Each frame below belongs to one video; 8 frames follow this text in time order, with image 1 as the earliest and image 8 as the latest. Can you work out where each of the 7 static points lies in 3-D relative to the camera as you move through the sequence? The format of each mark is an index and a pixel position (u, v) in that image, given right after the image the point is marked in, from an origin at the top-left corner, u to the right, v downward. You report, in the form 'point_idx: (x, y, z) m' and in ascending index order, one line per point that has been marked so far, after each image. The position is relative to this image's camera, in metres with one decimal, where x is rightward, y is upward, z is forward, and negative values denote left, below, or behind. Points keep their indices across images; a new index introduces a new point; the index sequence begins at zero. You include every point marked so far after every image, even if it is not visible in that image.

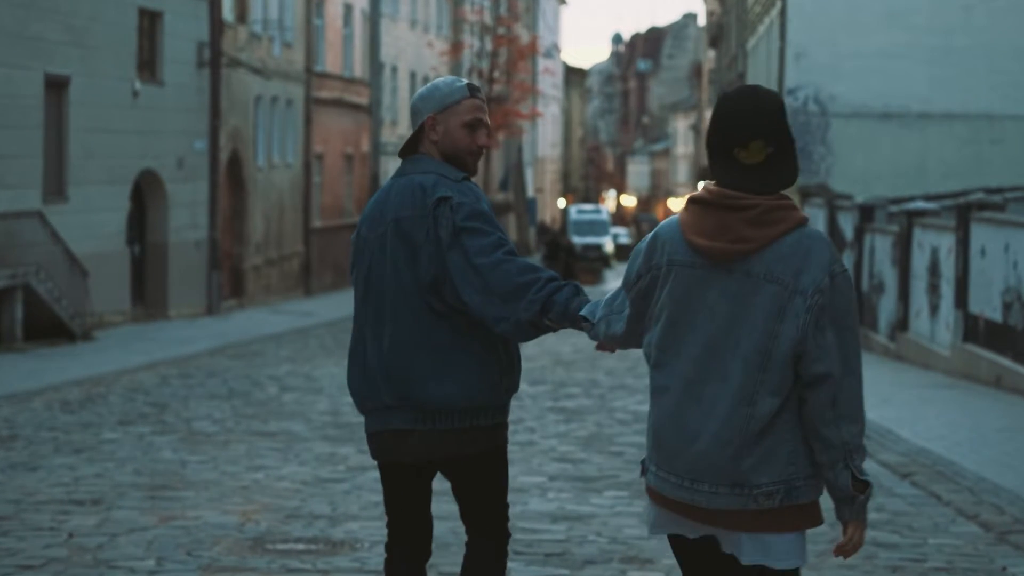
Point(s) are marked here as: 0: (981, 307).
0: (+4.7, -0.2, +19.1) m
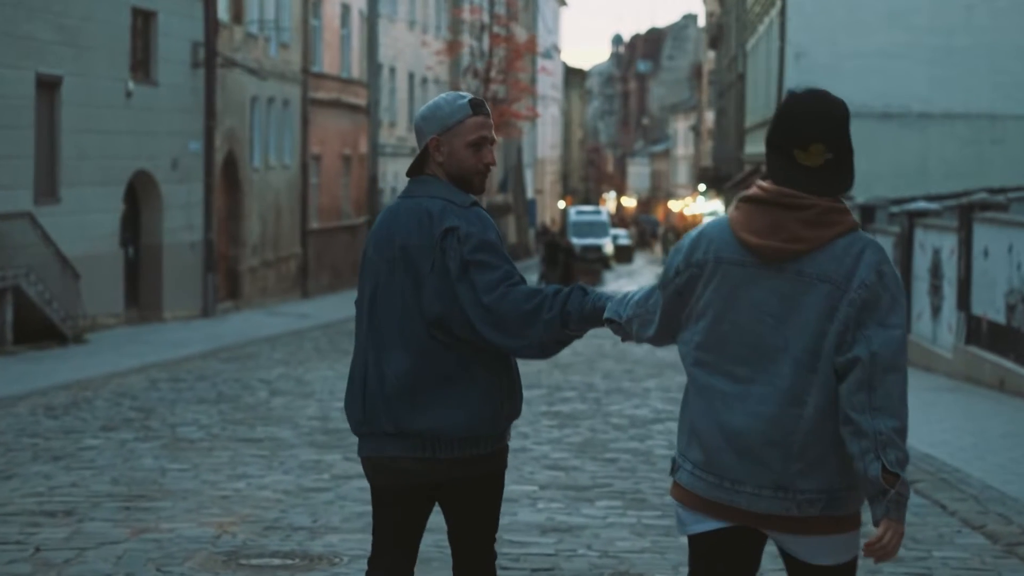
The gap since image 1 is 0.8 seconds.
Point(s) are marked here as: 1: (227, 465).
0: (+4.6, -0.2, +18.8) m
1: (-1.7, -1.0, +11.1) m
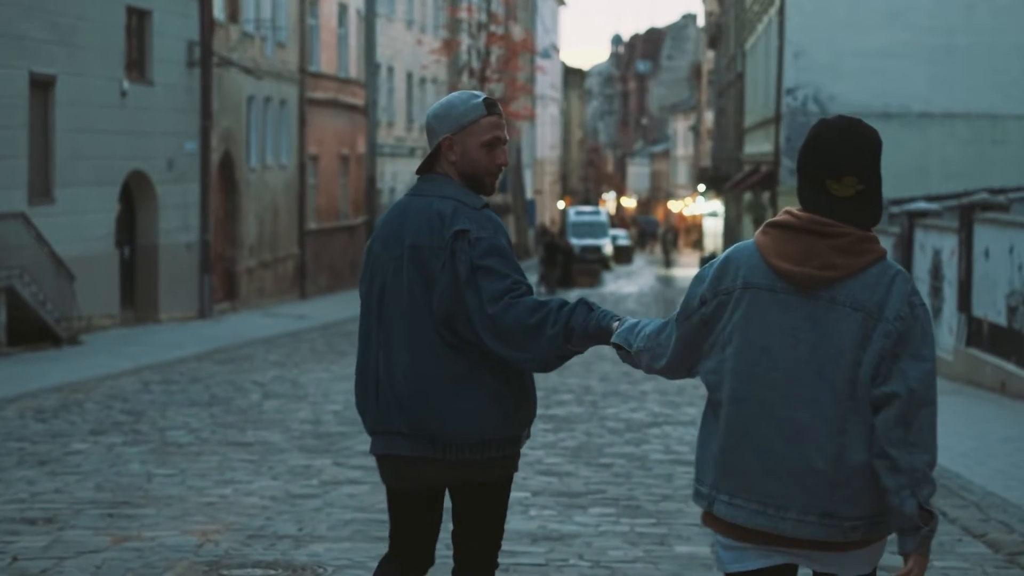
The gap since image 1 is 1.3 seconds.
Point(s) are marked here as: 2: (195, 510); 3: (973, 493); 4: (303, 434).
0: (+4.6, -0.2, +18.6) m
1: (-1.7, -1.0, +10.9) m
2: (-1.5, -1.1, +9.1) m
3: (+2.5, -1.1, +10.4) m
4: (-1.5, -1.0, +13.2) m
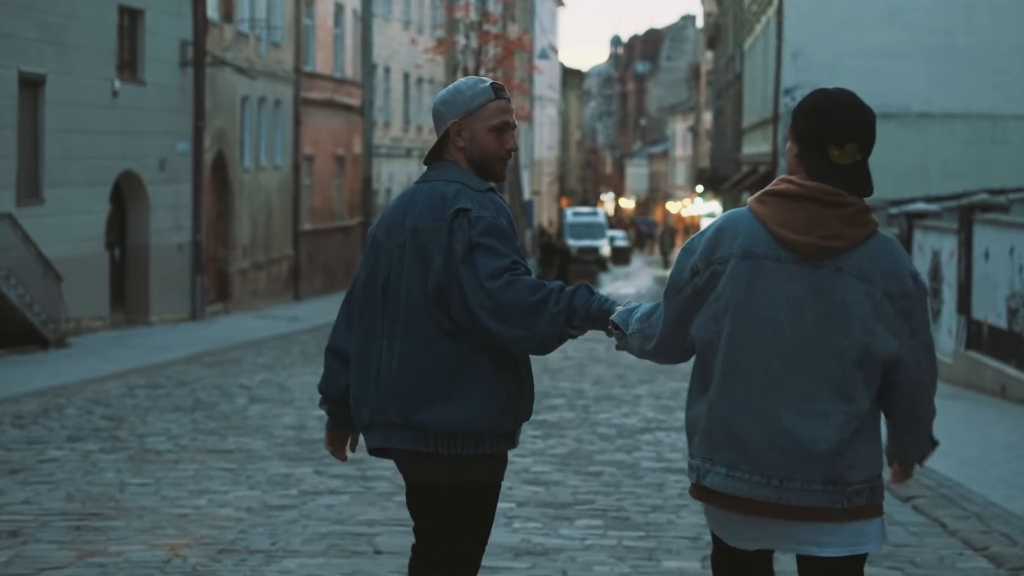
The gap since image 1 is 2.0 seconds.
0: (+4.5, -0.2, +18.2) m
1: (-1.8, -1.1, +10.6) m
2: (-1.6, -1.1, +8.8) m
3: (+2.4, -1.1, +10.0) m
4: (-1.5, -1.0, +12.9) m
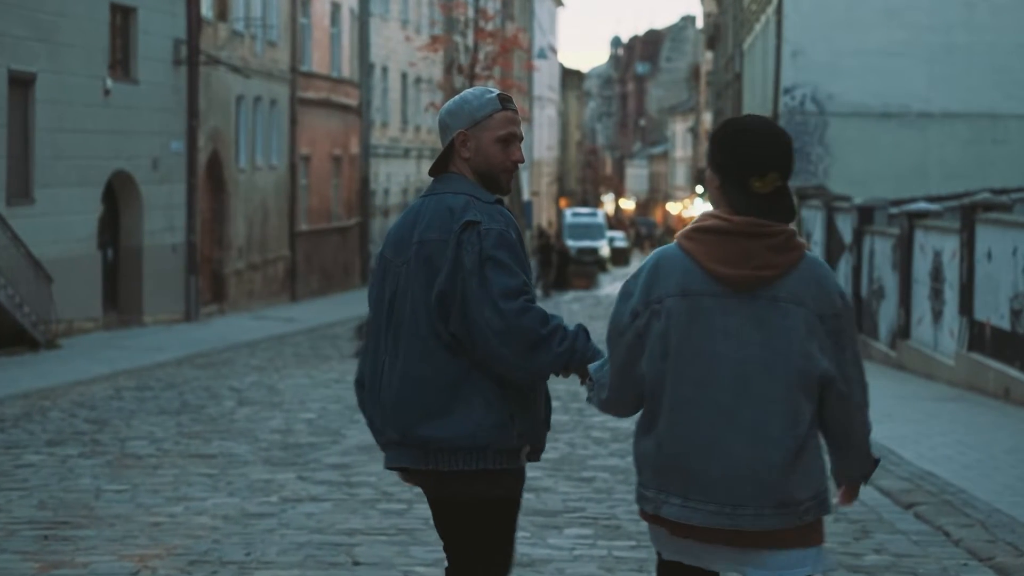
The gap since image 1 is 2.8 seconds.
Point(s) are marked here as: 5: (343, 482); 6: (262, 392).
0: (+4.5, -0.2, +17.9) m
1: (-1.8, -1.1, +10.3) m
2: (-1.6, -1.1, +8.4) m
3: (+2.4, -1.1, +9.7) m
4: (-1.6, -1.0, +12.6) m
5: (-0.9, -1.0, +10.3) m
6: (-2.4, -1.0, +18.2) m
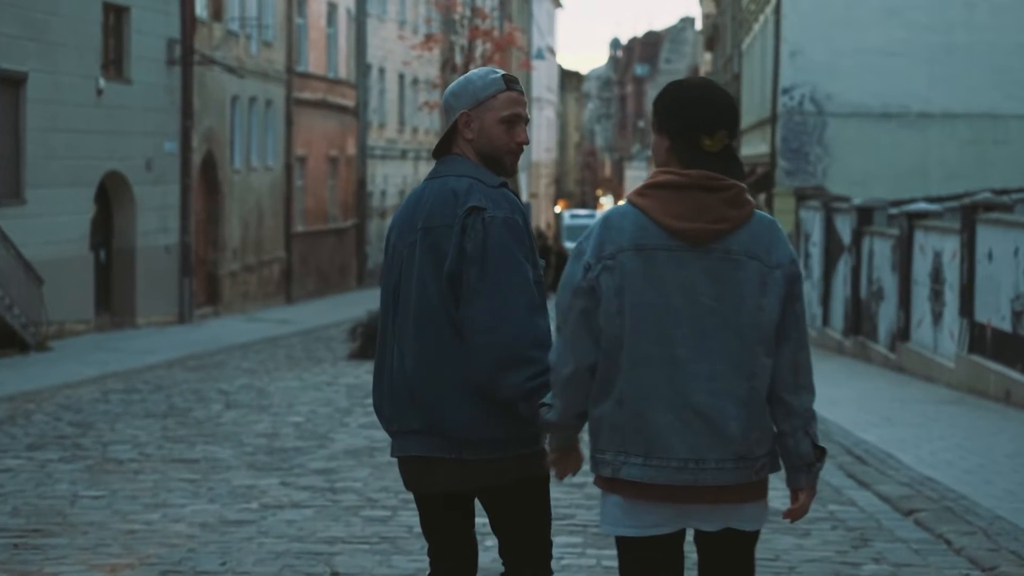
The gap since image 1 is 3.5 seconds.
0: (+4.4, -0.3, +17.6) m
1: (-1.9, -1.1, +10.0) m
2: (-1.7, -1.1, +8.1) m
3: (+2.3, -1.1, +9.4) m
4: (-1.7, -1.0, +12.3) m
5: (-1.0, -1.1, +10.0) m
6: (-2.4, -1.0, +17.9) m
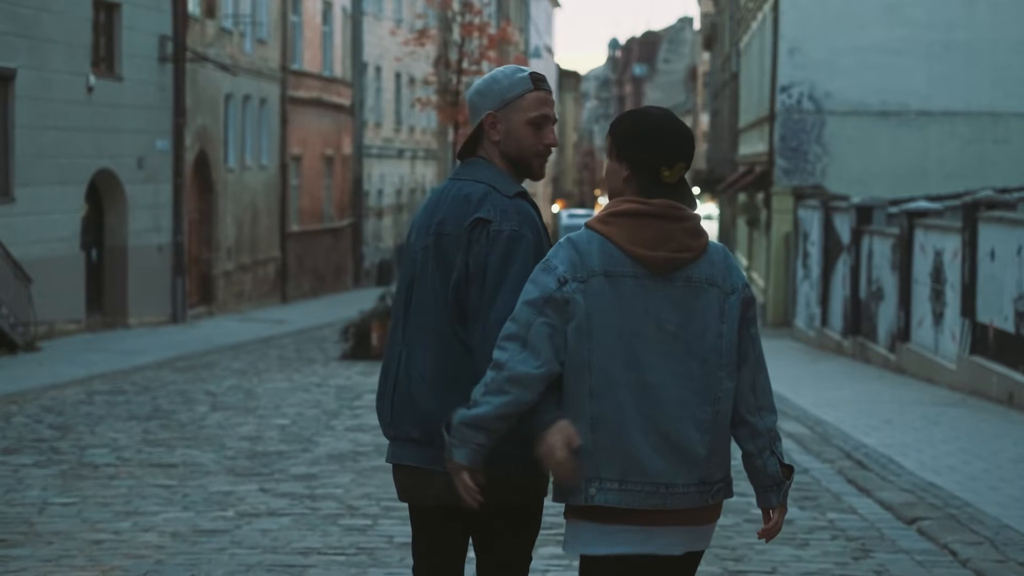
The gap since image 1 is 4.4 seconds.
0: (+4.3, -0.3, +17.2) m
1: (-2.0, -1.1, +9.6) m
2: (-1.8, -1.1, +7.8) m
3: (+2.2, -1.1, +9.1) m
4: (-1.7, -1.0, +11.9) m
5: (-1.0, -1.0, +9.7) m
6: (-2.5, -1.0, +17.5) m
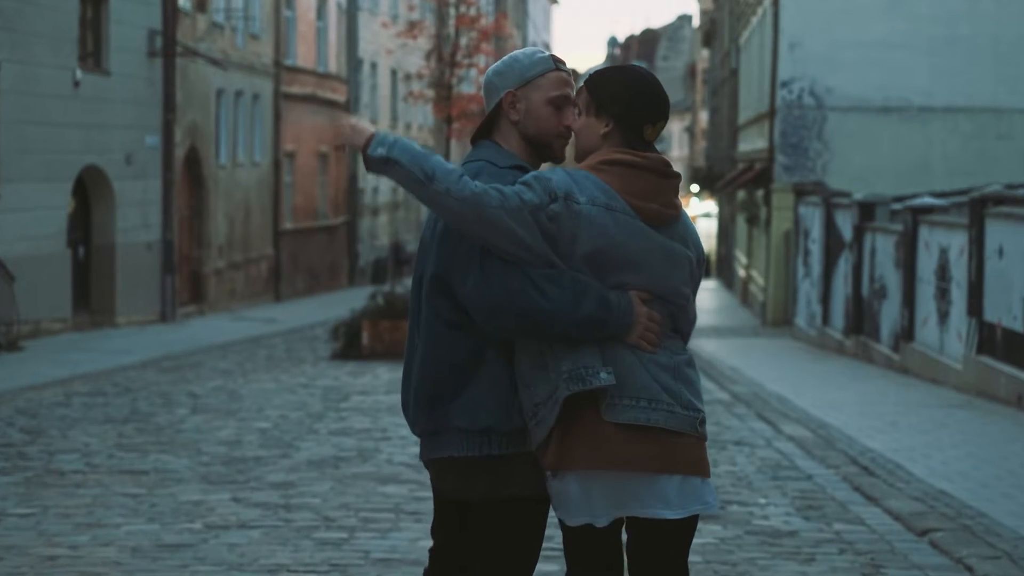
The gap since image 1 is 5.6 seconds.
0: (+4.3, -0.2, +16.7) m
1: (-2.0, -1.0, +9.1) m
2: (-1.8, -1.1, +7.2) m
3: (+2.2, -1.1, +8.5) m
4: (-1.8, -1.0, +11.4) m
5: (-1.1, -1.0, +9.1) m
6: (-2.6, -1.0, +16.9) m
